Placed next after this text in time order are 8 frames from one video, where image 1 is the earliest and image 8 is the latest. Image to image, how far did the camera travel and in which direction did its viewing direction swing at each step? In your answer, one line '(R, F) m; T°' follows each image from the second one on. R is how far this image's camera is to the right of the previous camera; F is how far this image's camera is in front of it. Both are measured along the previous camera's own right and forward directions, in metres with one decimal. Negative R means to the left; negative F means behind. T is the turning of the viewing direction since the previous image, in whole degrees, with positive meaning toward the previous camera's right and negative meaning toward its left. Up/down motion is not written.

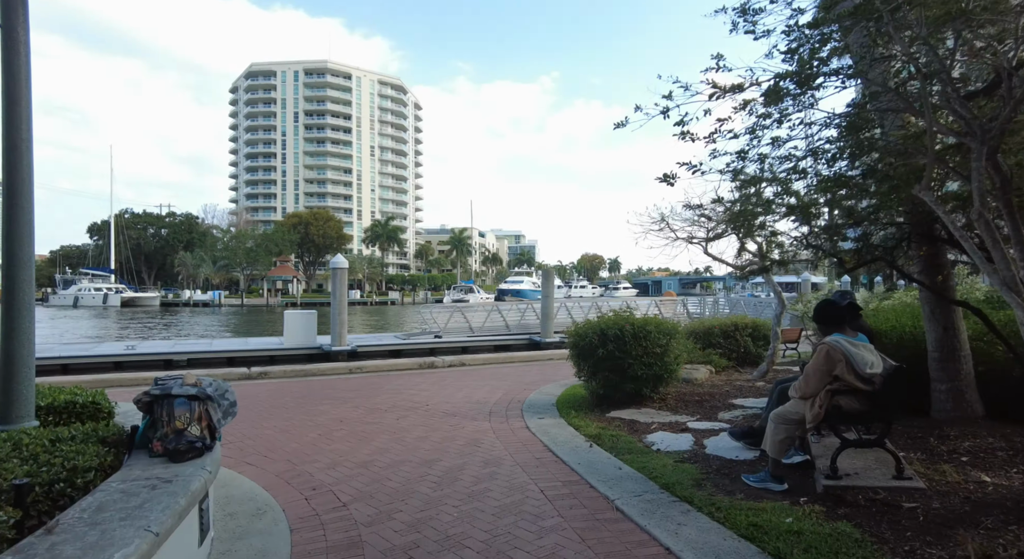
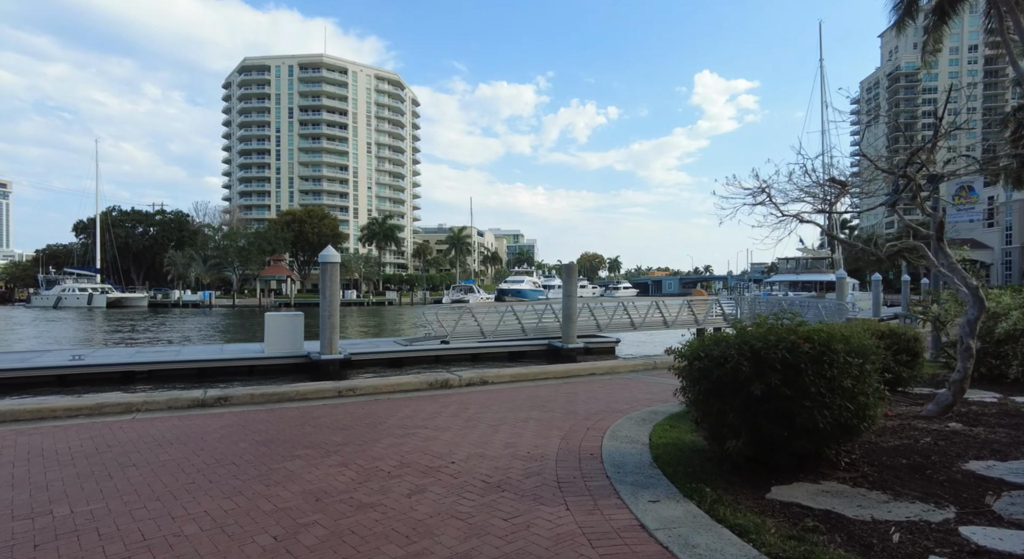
(-0.6, +2.6) m; 0°
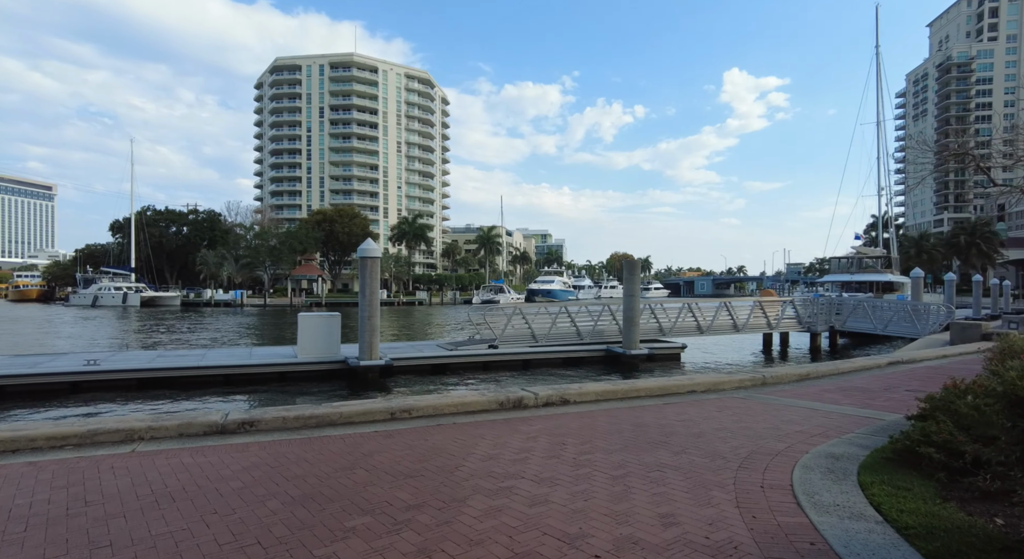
(-0.8, +1.8) m; -3°
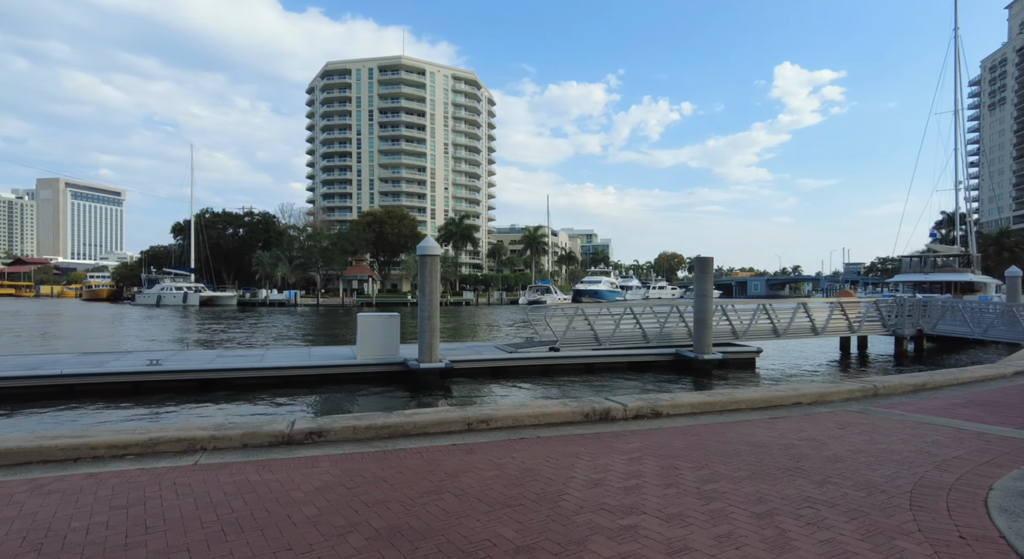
(-0.5, +0.7) m; -4°
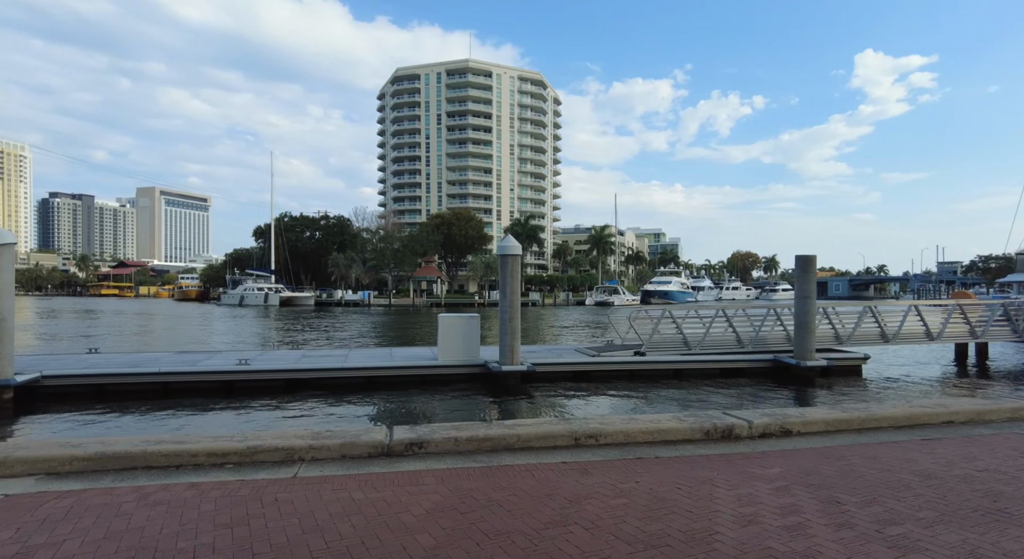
(-0.5, +0.5) m; -6°
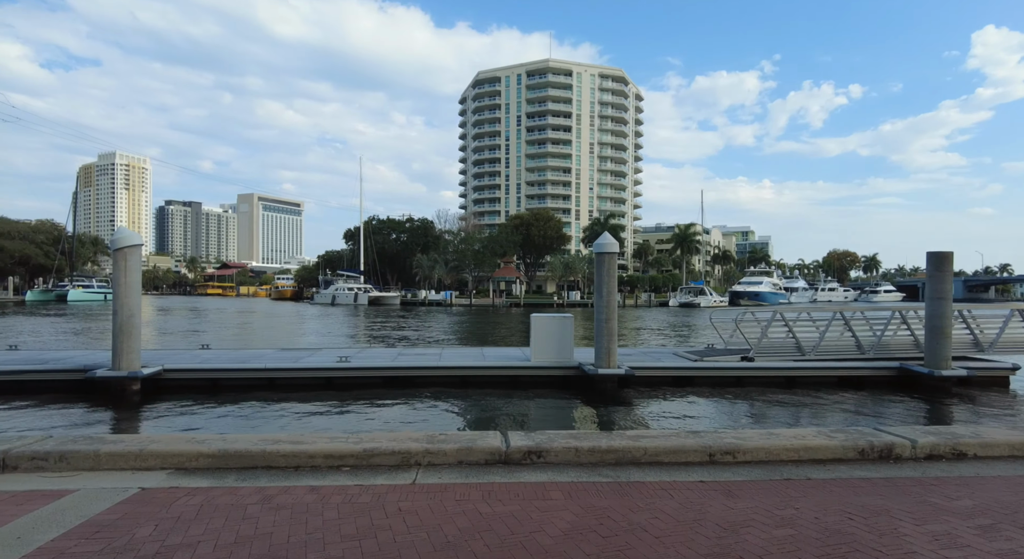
(-0.4, +0.4) m; -8°
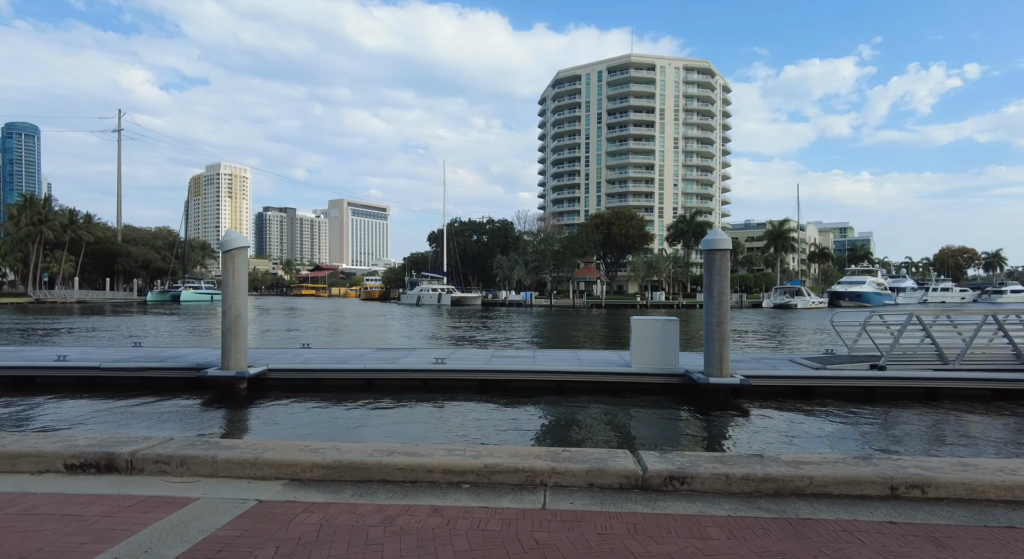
(-0.4, +0.5) m; -8°
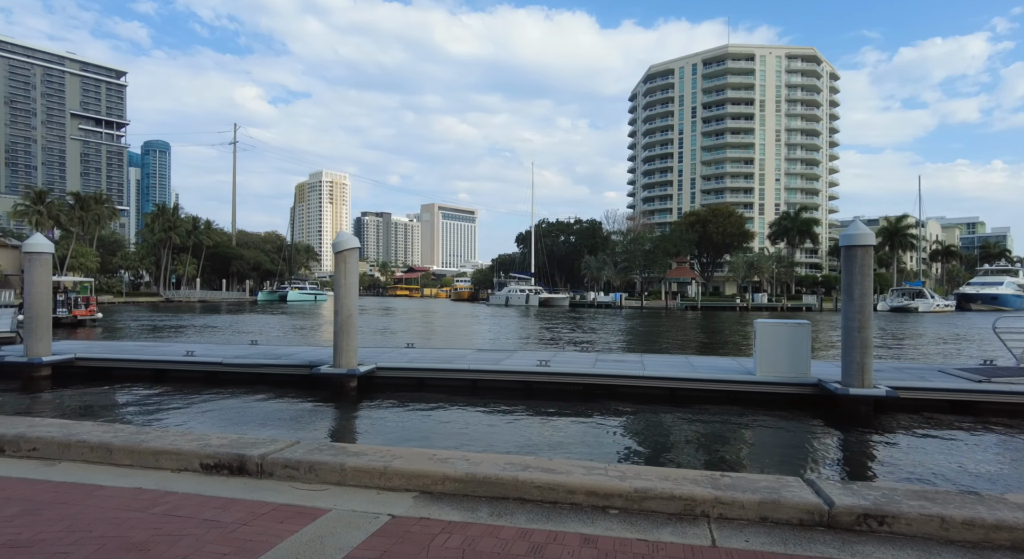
(-0.5, +0.5) m; -9°
